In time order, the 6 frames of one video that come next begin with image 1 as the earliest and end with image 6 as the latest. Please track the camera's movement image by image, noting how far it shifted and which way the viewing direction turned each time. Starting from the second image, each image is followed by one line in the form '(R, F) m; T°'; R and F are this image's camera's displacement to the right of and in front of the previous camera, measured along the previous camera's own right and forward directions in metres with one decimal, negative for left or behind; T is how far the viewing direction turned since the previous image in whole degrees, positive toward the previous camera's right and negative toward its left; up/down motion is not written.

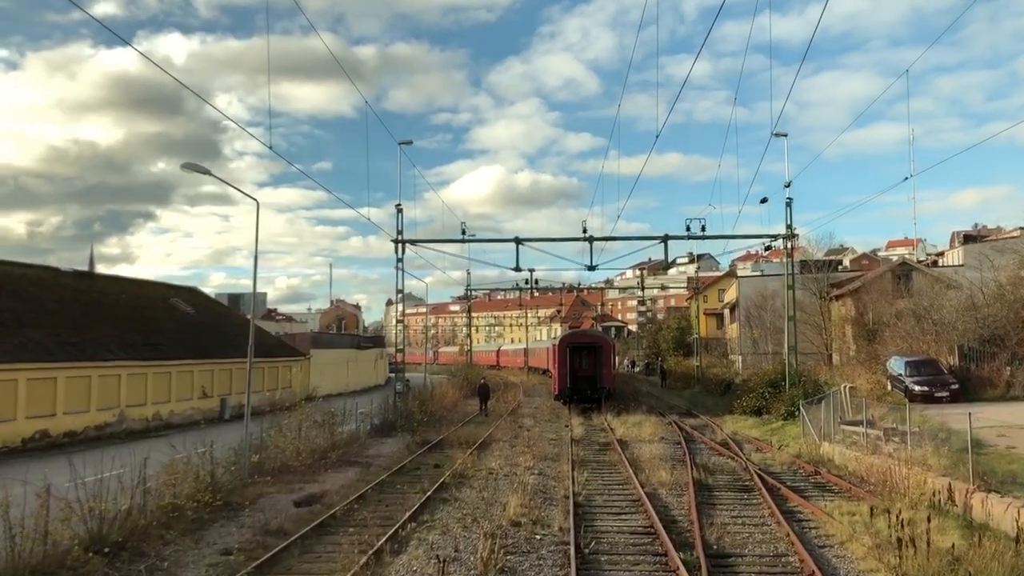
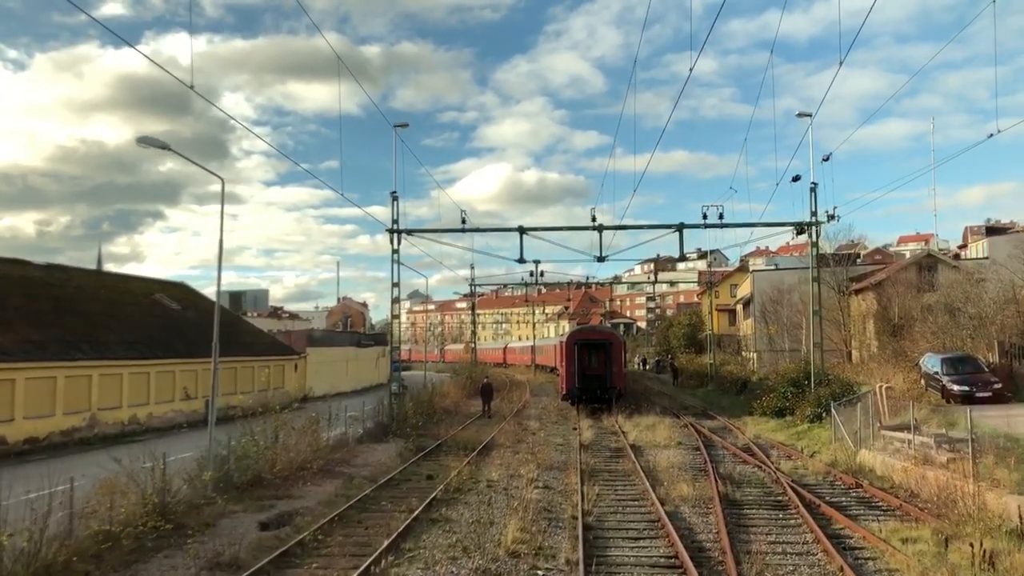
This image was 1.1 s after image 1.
(+0.1, +1.7) m; -1°
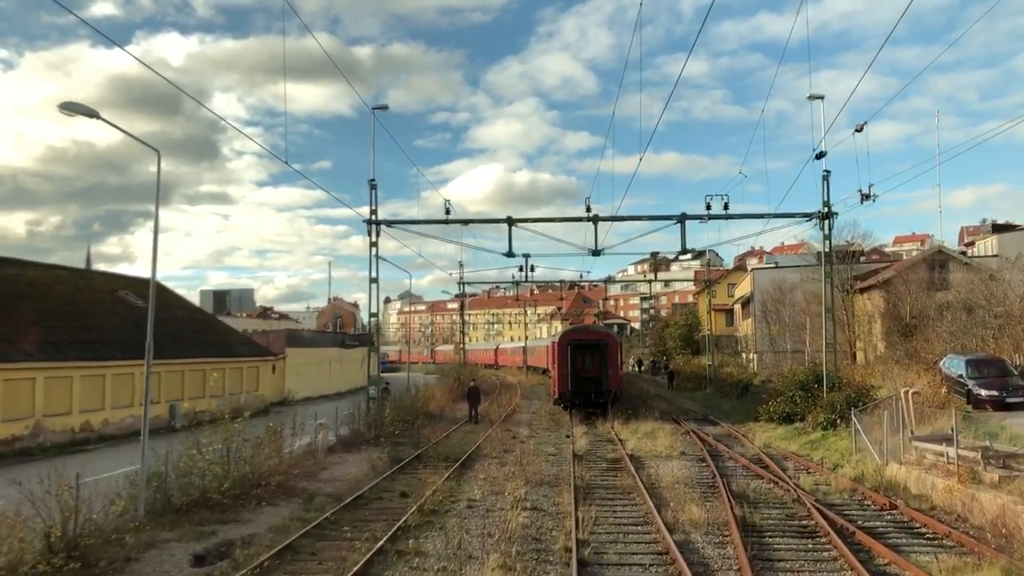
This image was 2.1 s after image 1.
(+0.1, +1.7) m; +1°
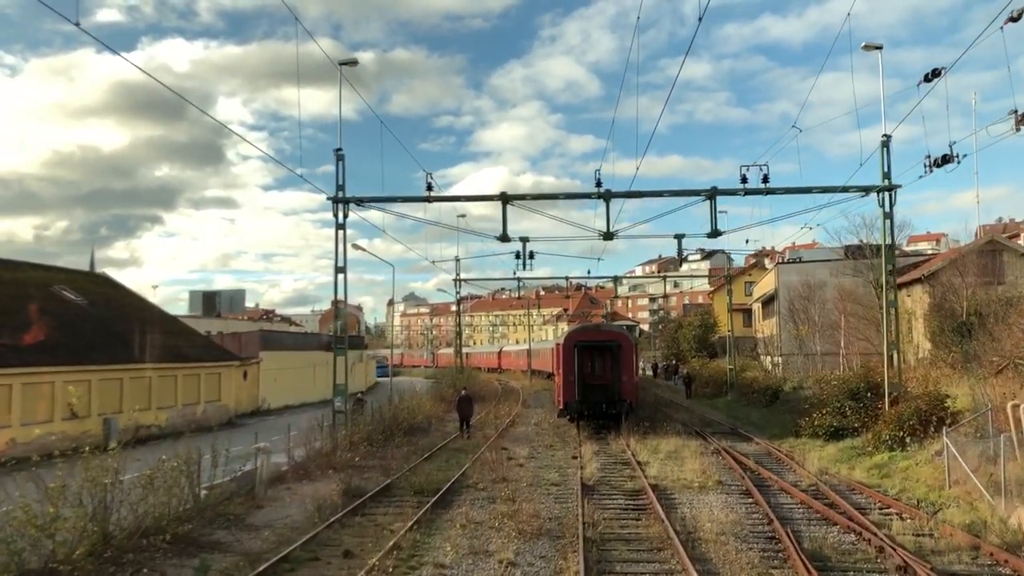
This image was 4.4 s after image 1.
(+0.3, +3.6) m; 0°
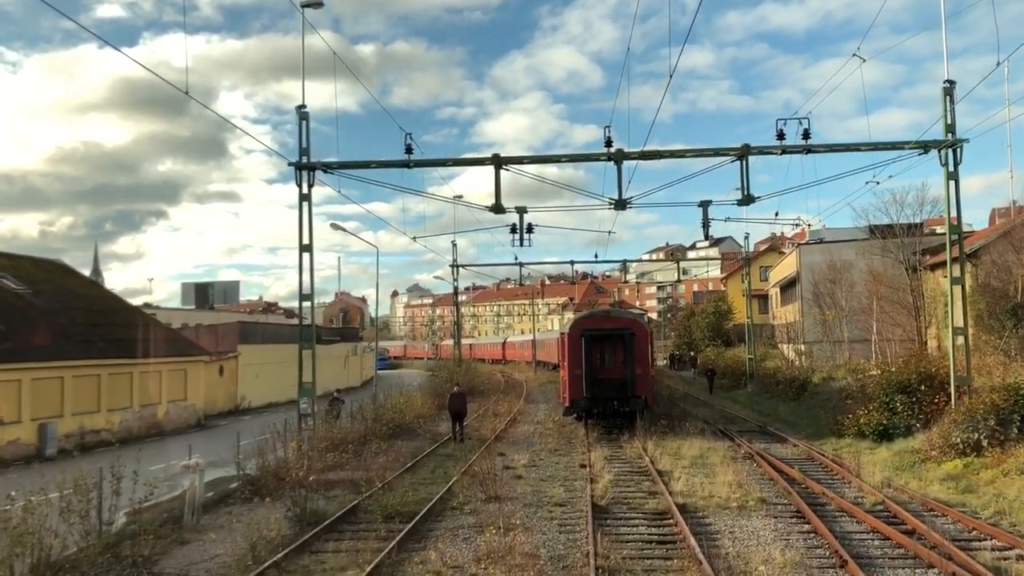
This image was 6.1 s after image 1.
(+0.2, +2.7) m; 0°
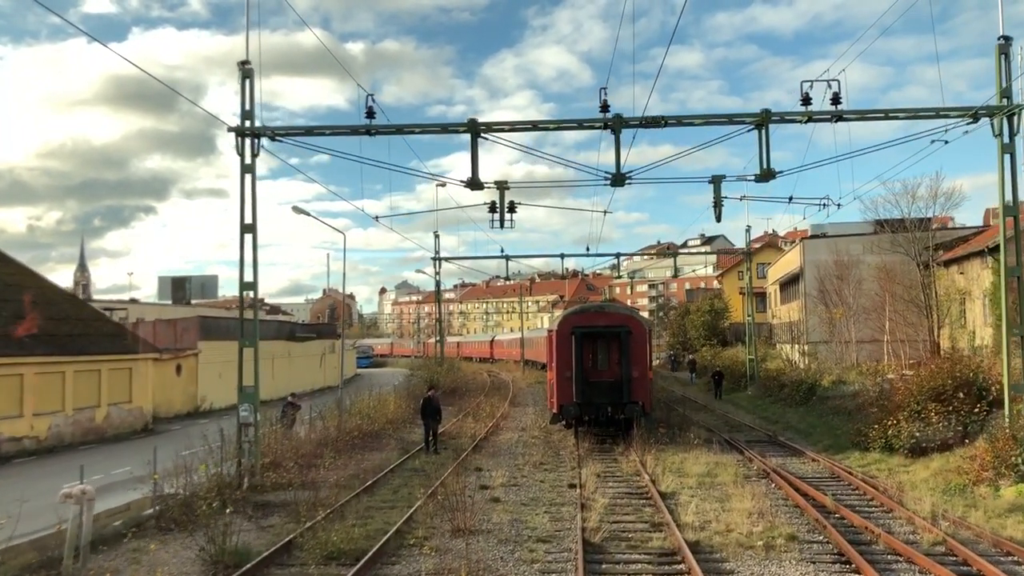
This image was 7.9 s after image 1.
(+0.2, +2.2) m; +1°
